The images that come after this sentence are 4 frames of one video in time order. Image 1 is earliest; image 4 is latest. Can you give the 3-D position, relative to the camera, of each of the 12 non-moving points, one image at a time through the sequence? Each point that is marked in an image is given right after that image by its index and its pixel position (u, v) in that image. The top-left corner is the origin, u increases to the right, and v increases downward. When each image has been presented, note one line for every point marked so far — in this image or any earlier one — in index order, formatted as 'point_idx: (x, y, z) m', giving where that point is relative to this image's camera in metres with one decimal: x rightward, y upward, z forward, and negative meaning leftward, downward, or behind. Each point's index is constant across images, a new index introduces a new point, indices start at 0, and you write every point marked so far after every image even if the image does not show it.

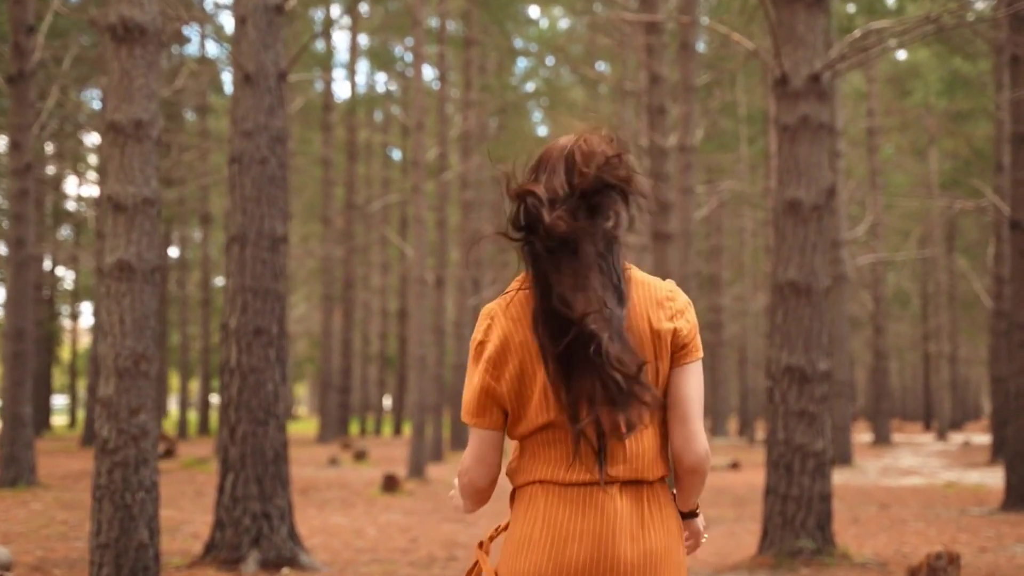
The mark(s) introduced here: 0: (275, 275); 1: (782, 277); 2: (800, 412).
0: (-1.6, +0.1, +7.5) m
1: (+1.9, +0.1, +7.6) m
2: (+1.9, -0.8, +7.4) m
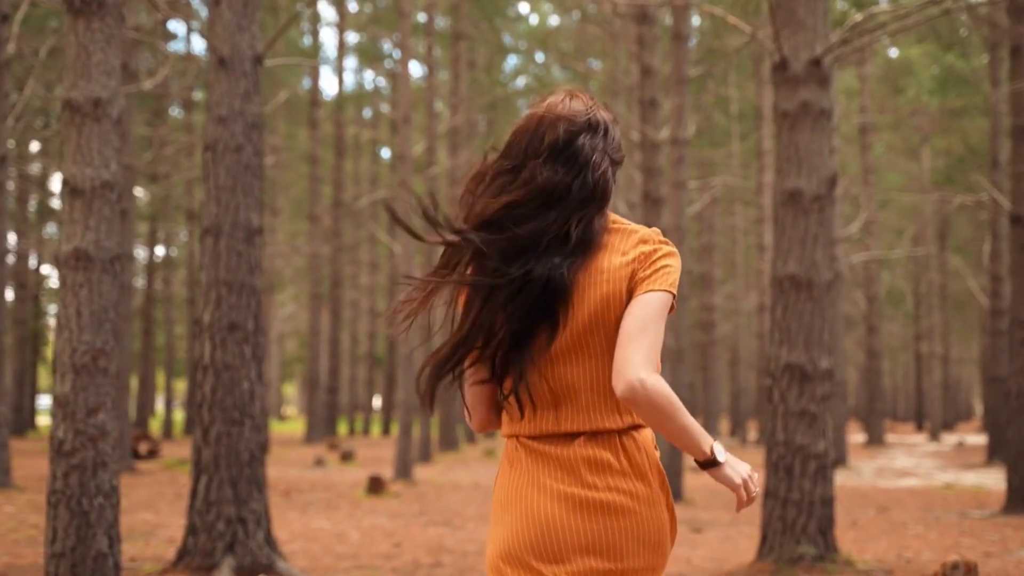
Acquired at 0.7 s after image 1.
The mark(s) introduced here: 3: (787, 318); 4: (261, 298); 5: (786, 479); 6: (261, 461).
0: (-1.7, +0.1, +7.2) m
1: (+1.8, +0.1, +7.2) m
2: (+1.9, -0.8, +7.1) m
3: (+1.8, -0.2, +7.2) m
4: (-1.7, -0.1, +7.3) m
5: (+1.8, -1.2, +7.1) m
6: (-1.6, -1.1, +7.2) m
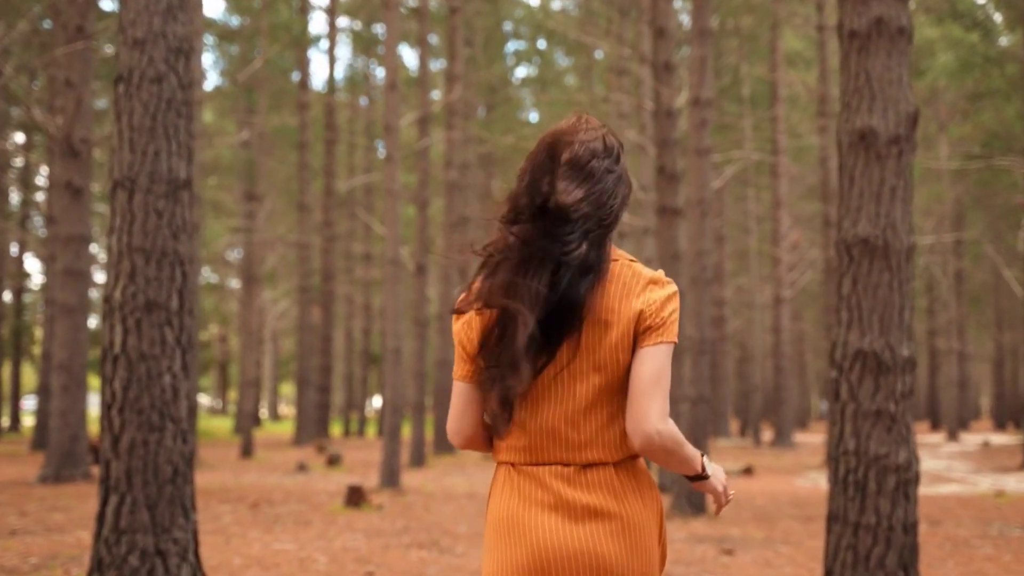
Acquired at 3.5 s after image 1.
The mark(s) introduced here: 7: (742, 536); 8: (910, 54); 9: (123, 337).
0: (-1.7, +0.3, +5.6) m
1: (+1.8, +0.3, +5.7) m
2: (+1.8, -0.6, +5.5) m
3: (+1.8, 0.0, +5.6) m
4: (-1.7, +0.1, +5.7) m
5: (+1.8, -1.1, +5.6) m
6: (-1.7, -1.0, +5.6) m
7: (+2.0, -2.2, +9.6) m
8: (+2.1, +1.2, +5.7) m
9: (-2.0, -0.2, +5.5) m
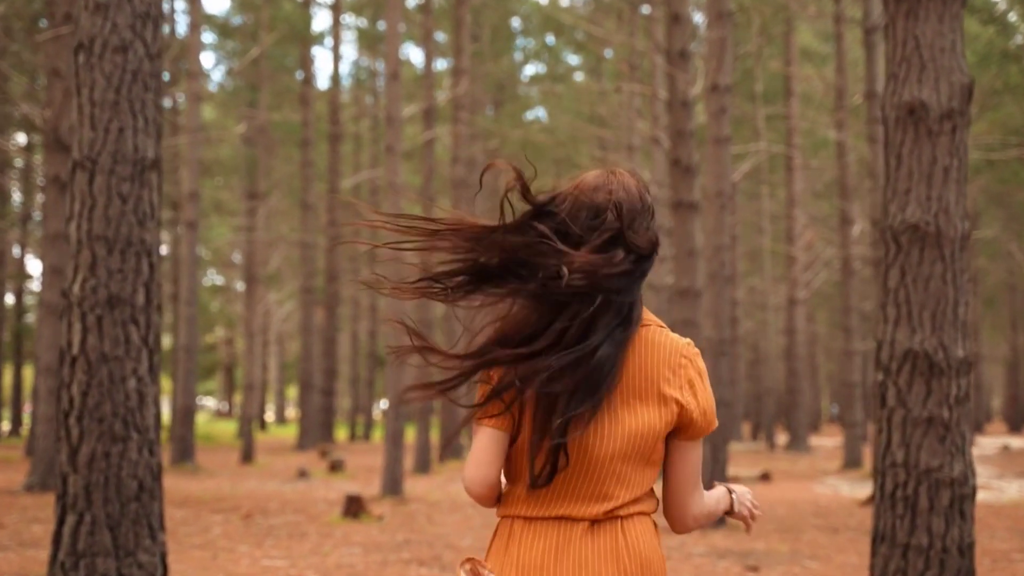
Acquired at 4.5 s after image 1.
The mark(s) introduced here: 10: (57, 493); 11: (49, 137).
0: (-1.7, +0.3, +5.1) m
1: (+1.8, +0.3, +5.1) m
2: (+1.9, -0.6, +4.9) m
3: (+1.8, 0.0, +5.0) m
4: (-1.7, +0.1, +5.1) m
5: (+1.8, -1.0, +4.9) m
6: (-1.6, -0.9, +5.0) m
7: (+2.1, -2.1, +8.9) m
8: (+2.1, +1.3, +5.1) m
9: (-1.9, -0.2, +4.9) m
10: (-2.1, -0.9, +5.0) m
11: (-5.4, +1.8, +12.8) m
